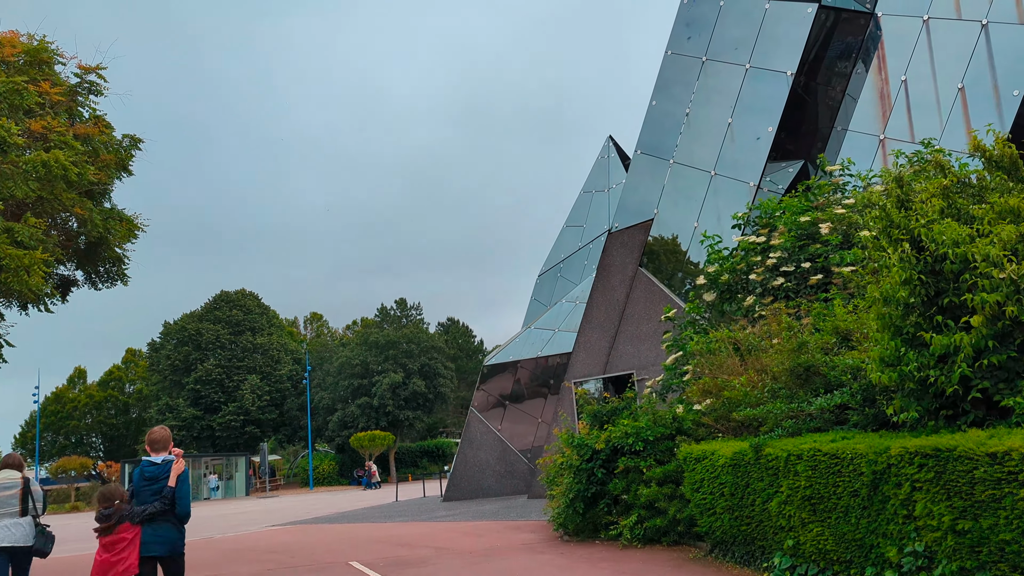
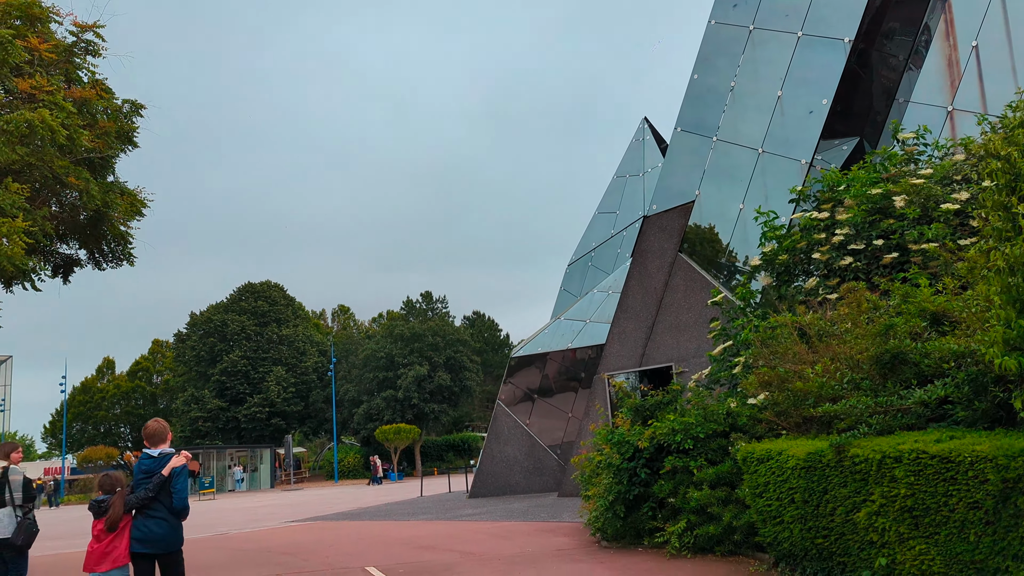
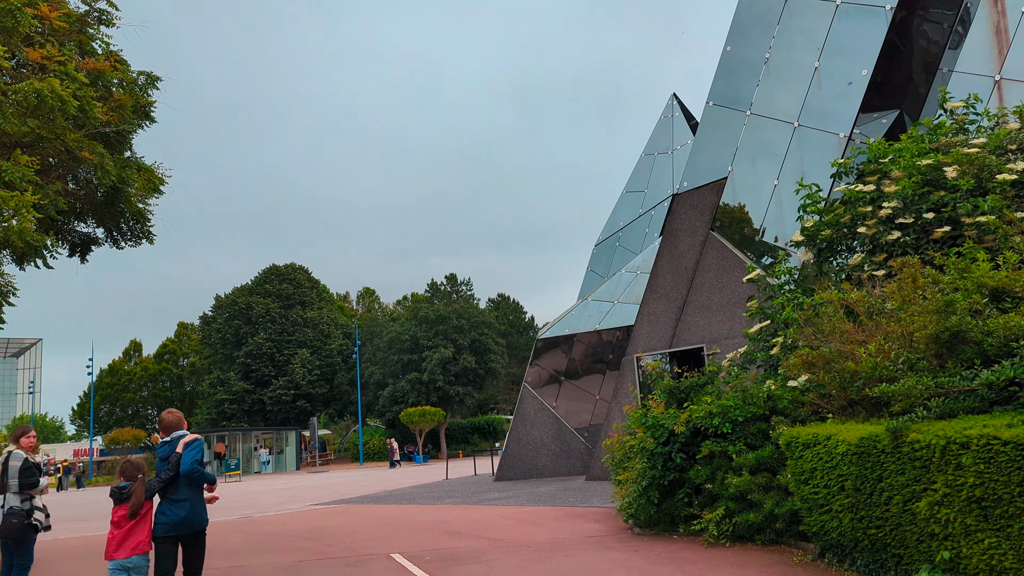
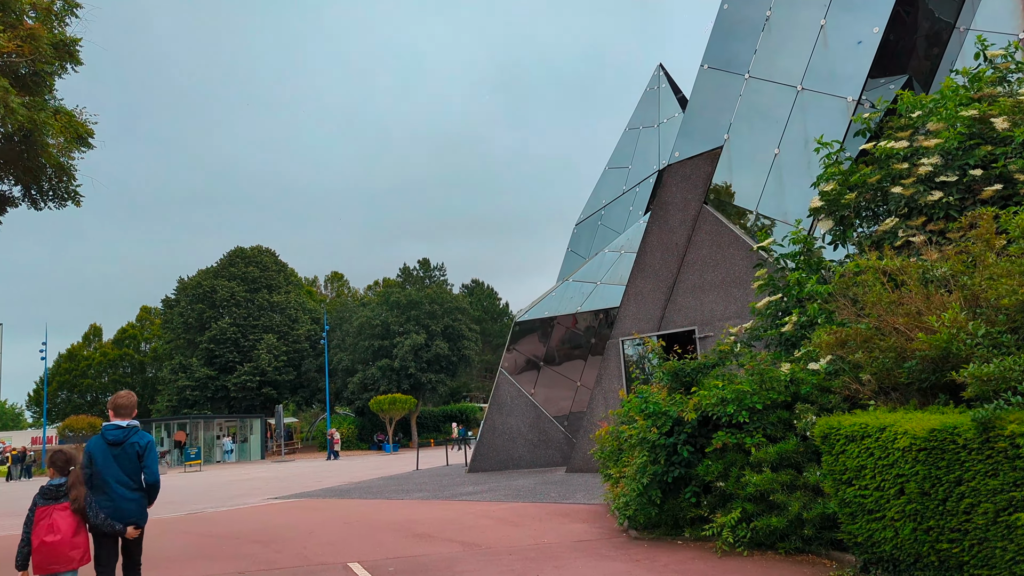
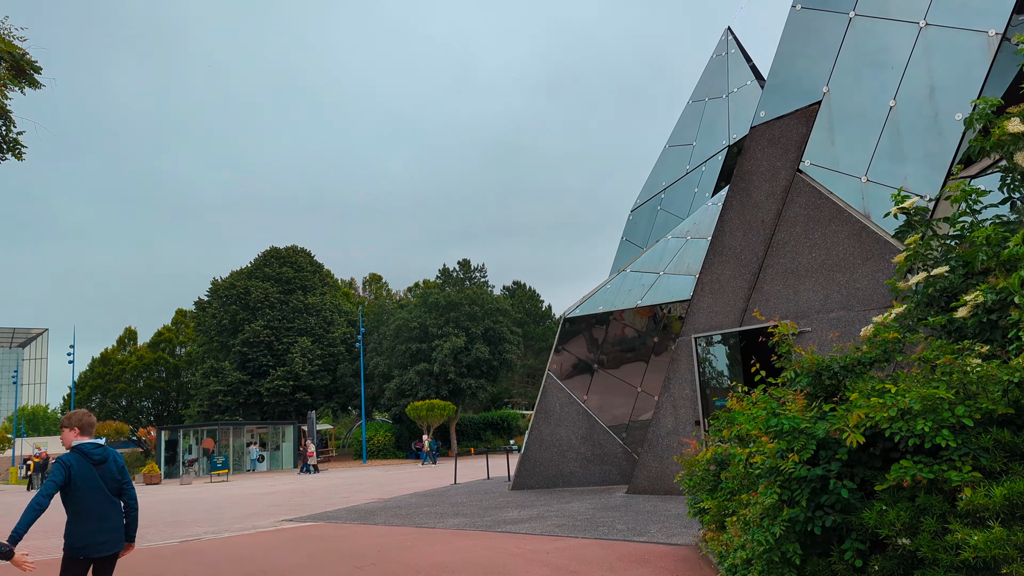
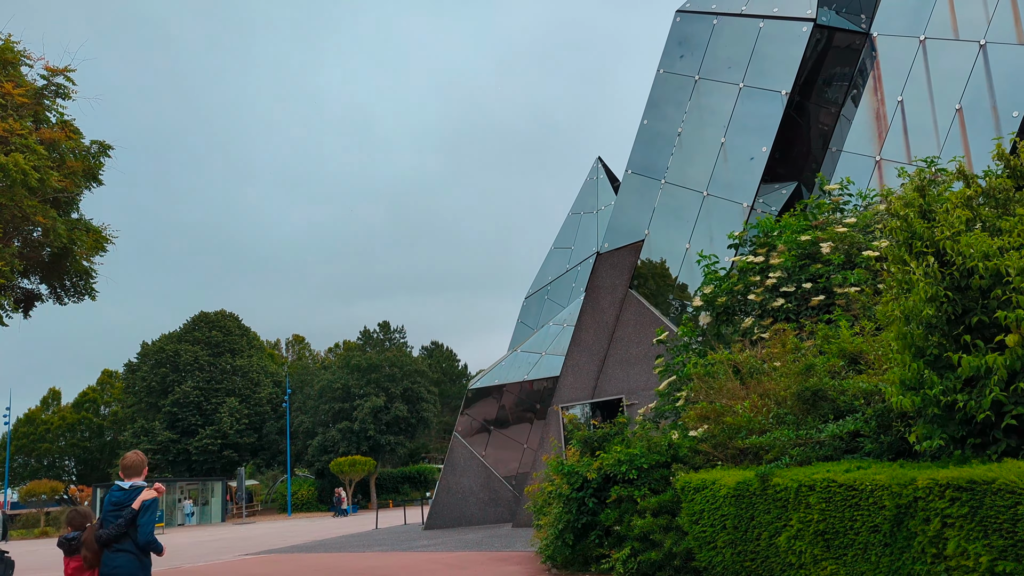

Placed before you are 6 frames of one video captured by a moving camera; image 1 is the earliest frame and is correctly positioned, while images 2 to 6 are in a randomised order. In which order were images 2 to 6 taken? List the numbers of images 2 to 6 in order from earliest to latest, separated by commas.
6, 2, 3, 4, 5
